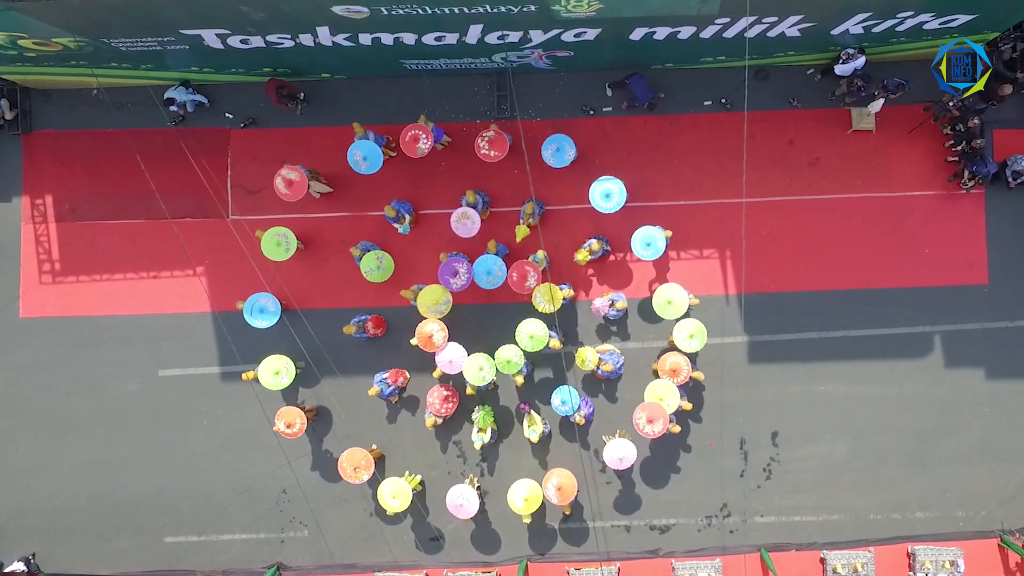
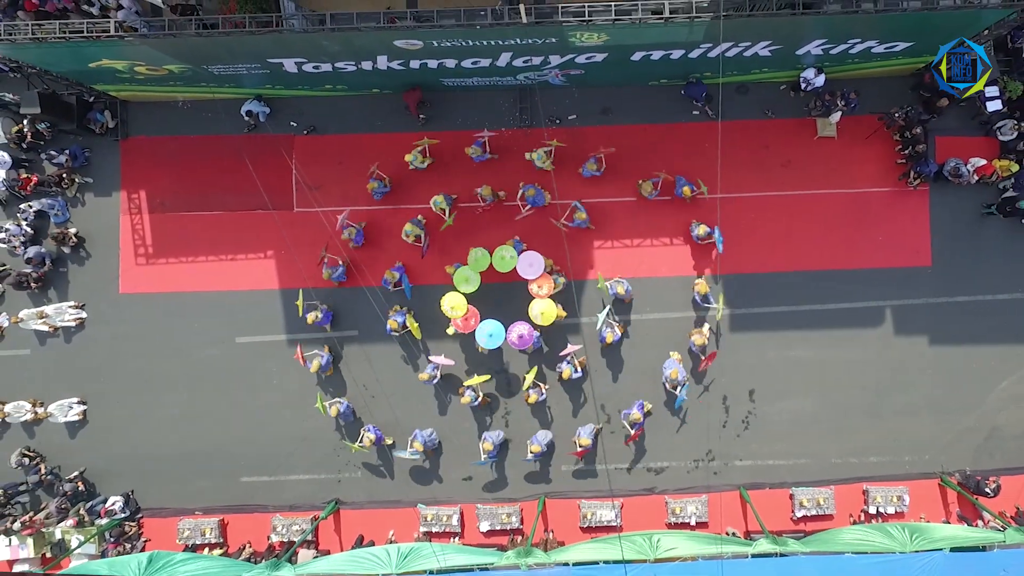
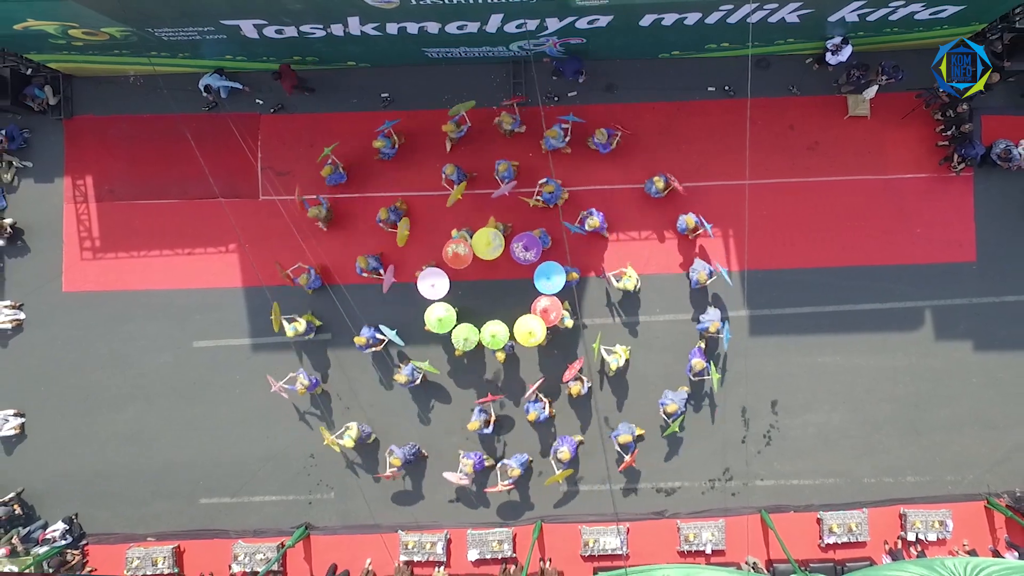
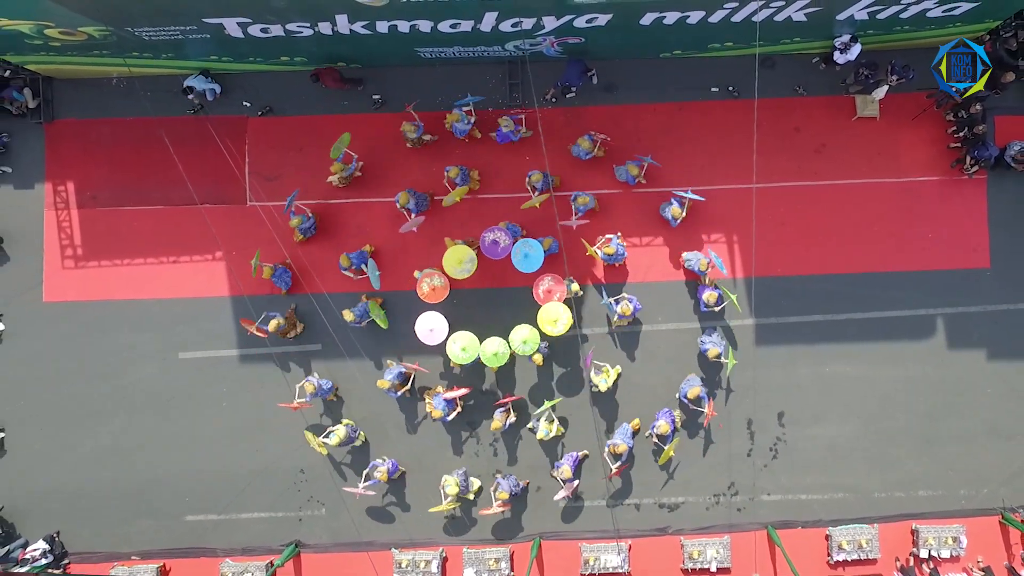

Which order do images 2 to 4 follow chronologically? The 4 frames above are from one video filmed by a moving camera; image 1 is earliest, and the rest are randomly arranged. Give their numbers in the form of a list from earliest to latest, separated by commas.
4, 3, 2
